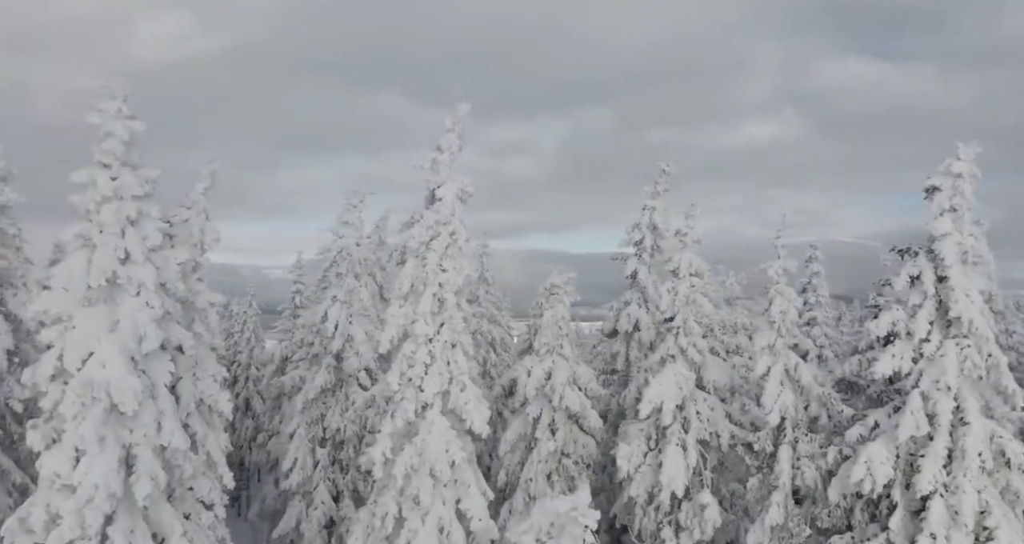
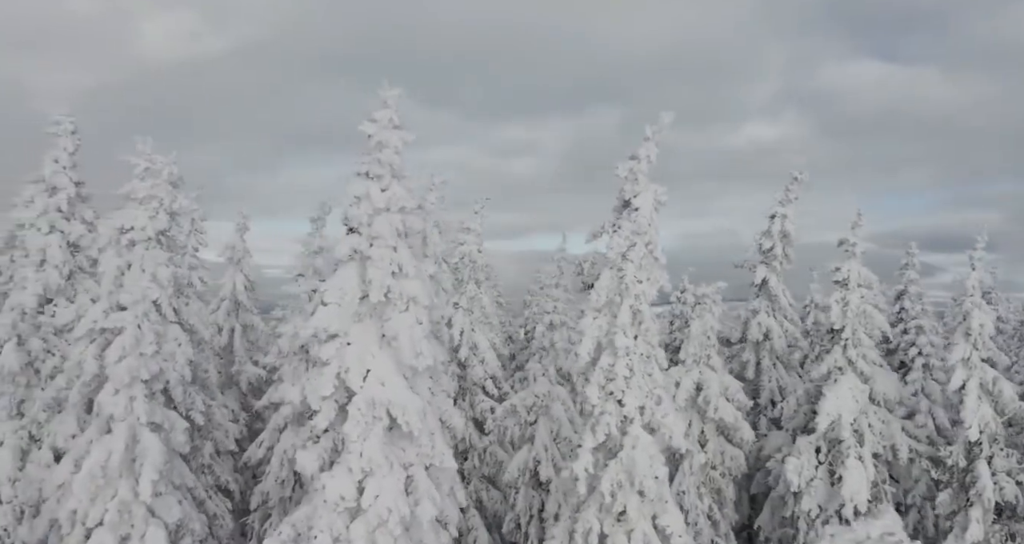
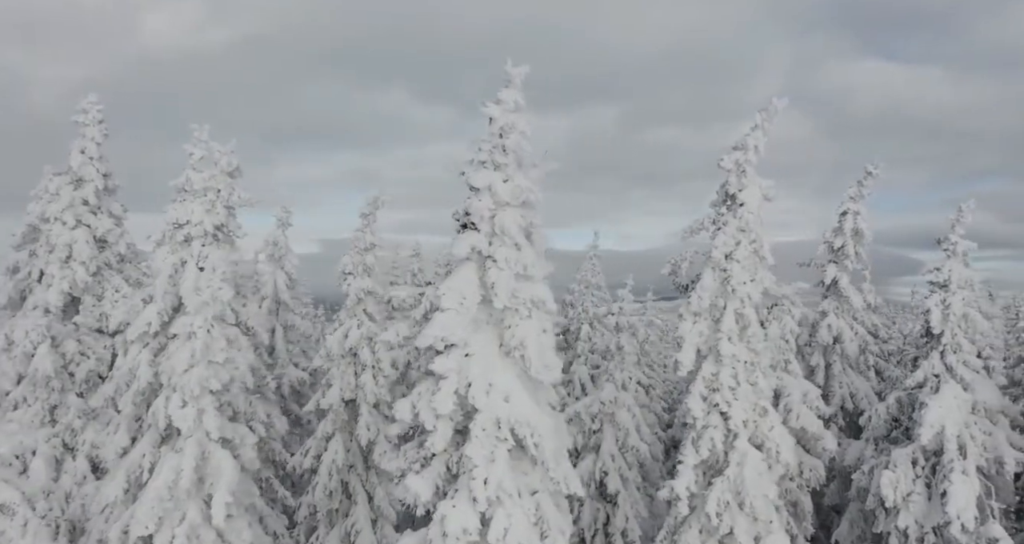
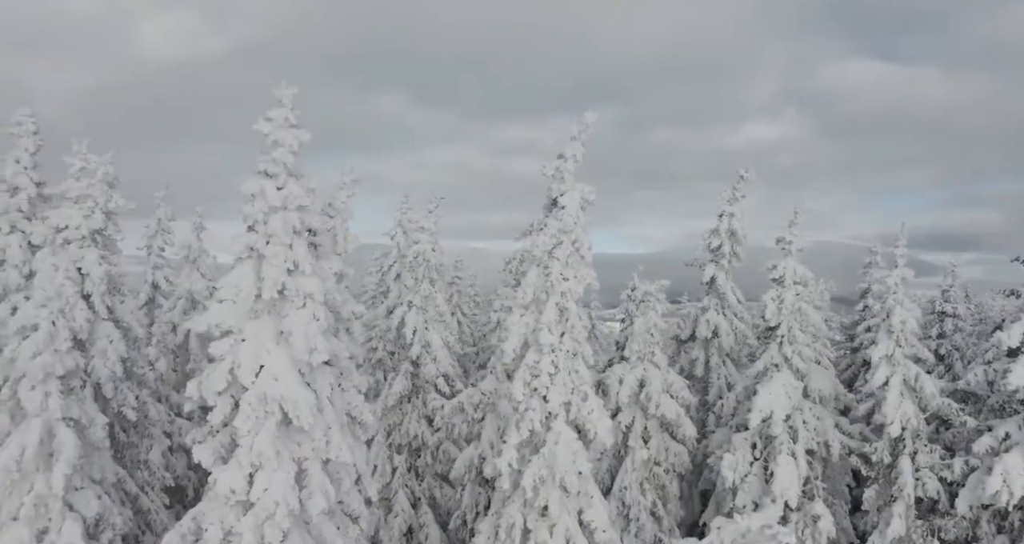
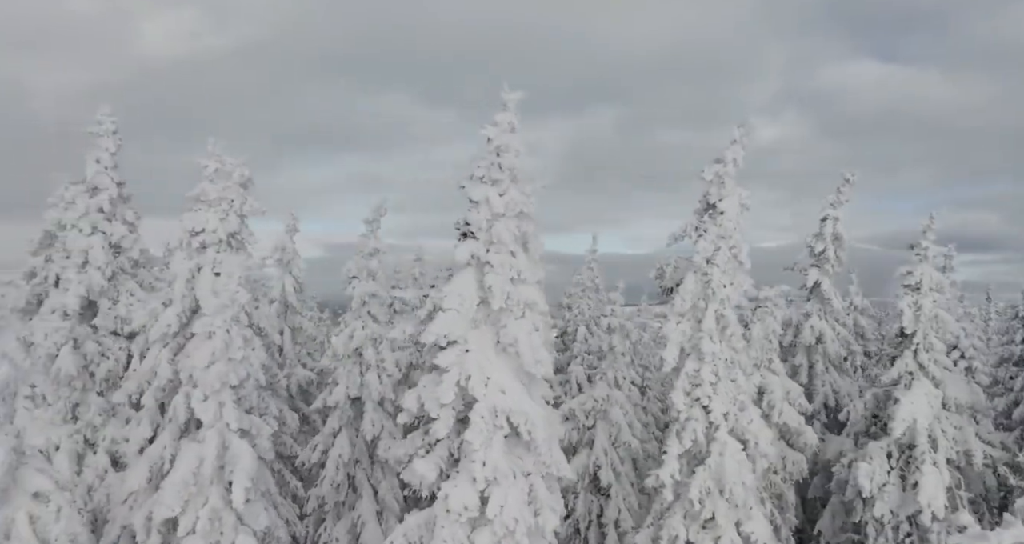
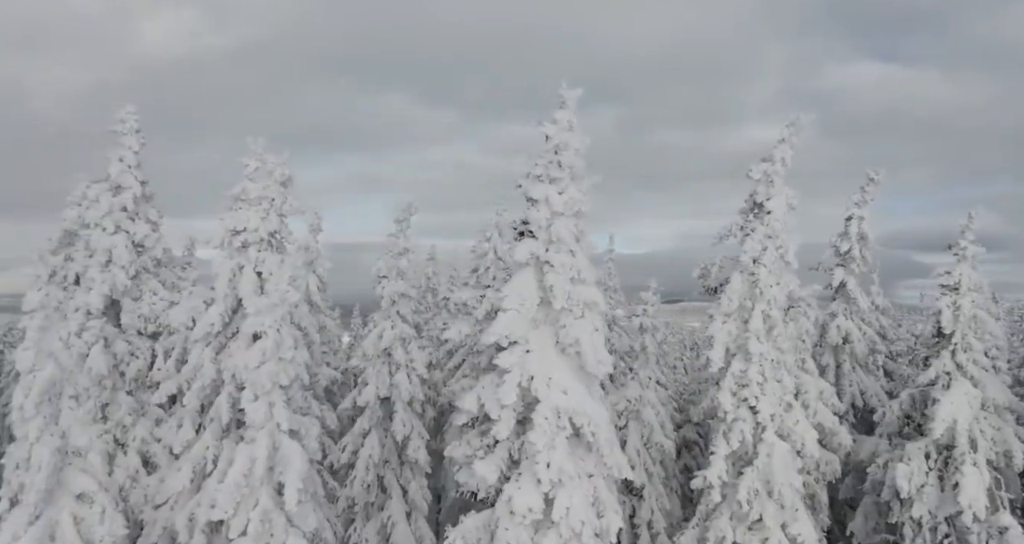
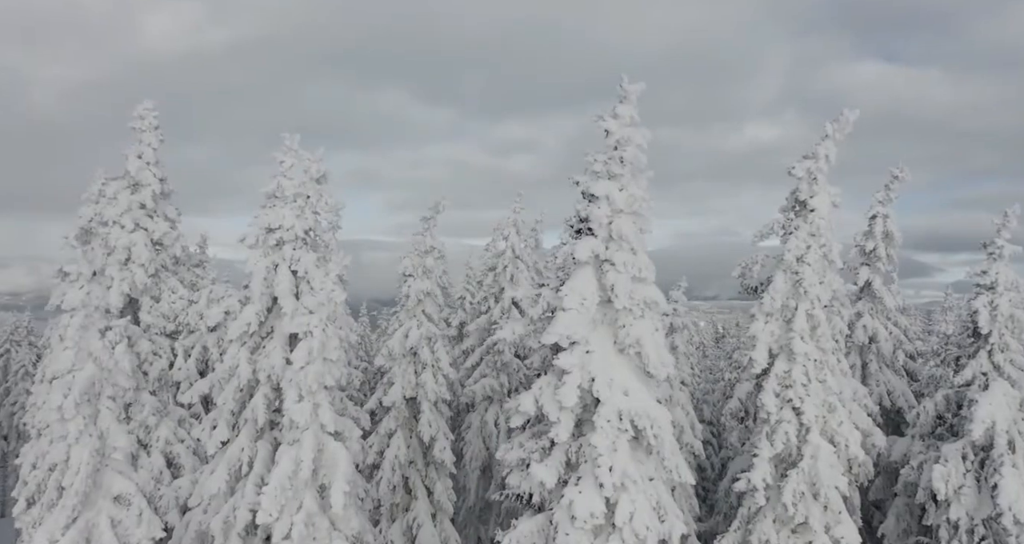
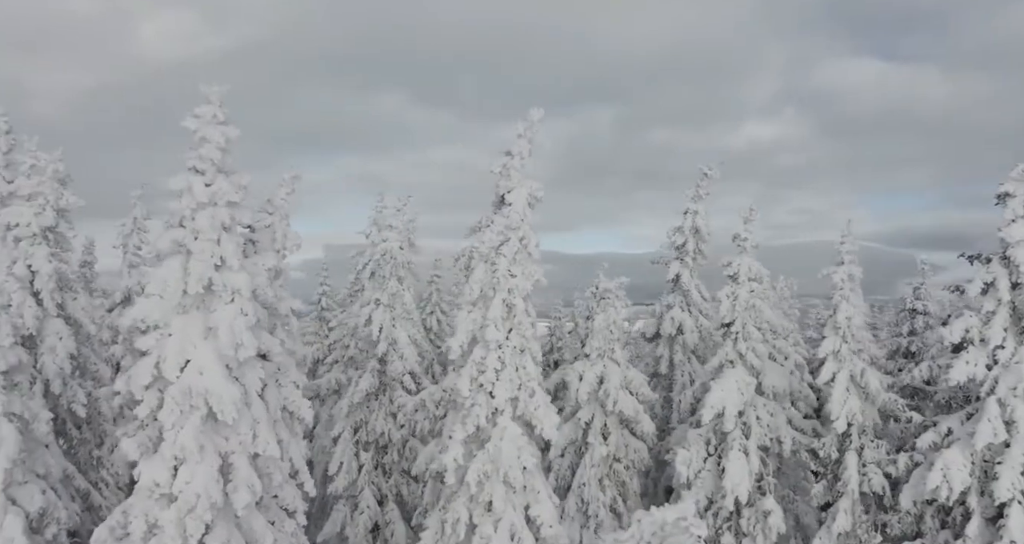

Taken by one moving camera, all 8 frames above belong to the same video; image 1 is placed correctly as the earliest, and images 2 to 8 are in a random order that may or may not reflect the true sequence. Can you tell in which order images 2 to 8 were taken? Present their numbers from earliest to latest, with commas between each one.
8, 4, 2, 5, 6, 7, 3
